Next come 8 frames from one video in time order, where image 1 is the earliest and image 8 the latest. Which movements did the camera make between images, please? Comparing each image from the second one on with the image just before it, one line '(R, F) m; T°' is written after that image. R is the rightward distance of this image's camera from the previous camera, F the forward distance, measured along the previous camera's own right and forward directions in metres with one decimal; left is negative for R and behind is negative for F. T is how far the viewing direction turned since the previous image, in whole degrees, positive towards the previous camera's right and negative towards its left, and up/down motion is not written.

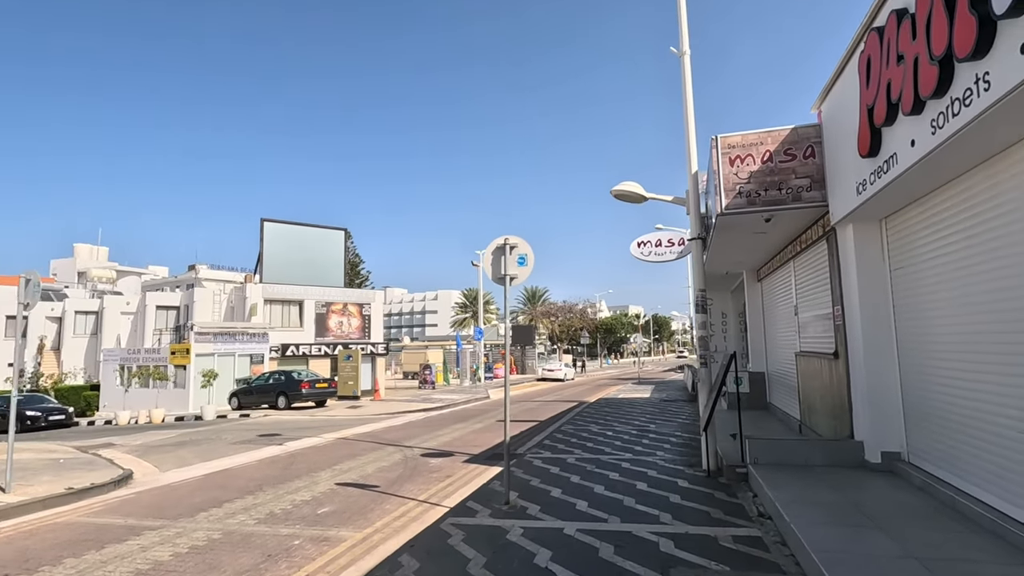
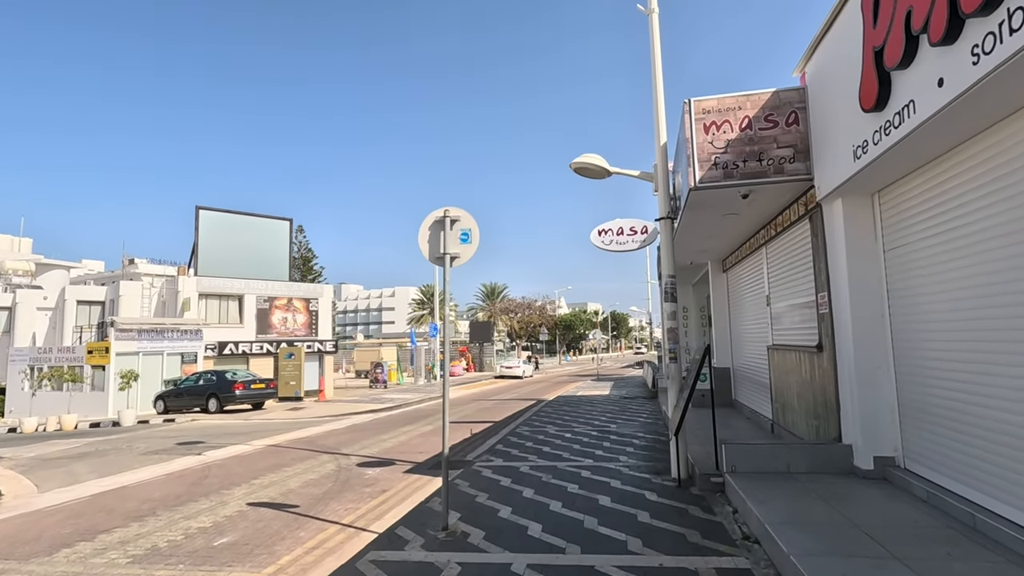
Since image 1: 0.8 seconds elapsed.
(+0.2, +1.2) m; +4°
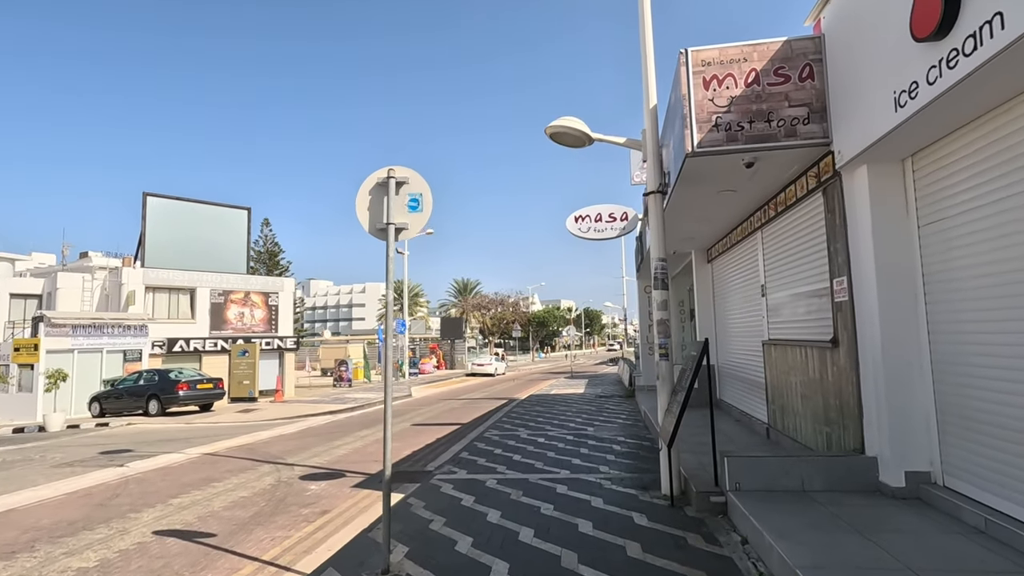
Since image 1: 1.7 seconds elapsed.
(+0.1, +1.2) m; +3°
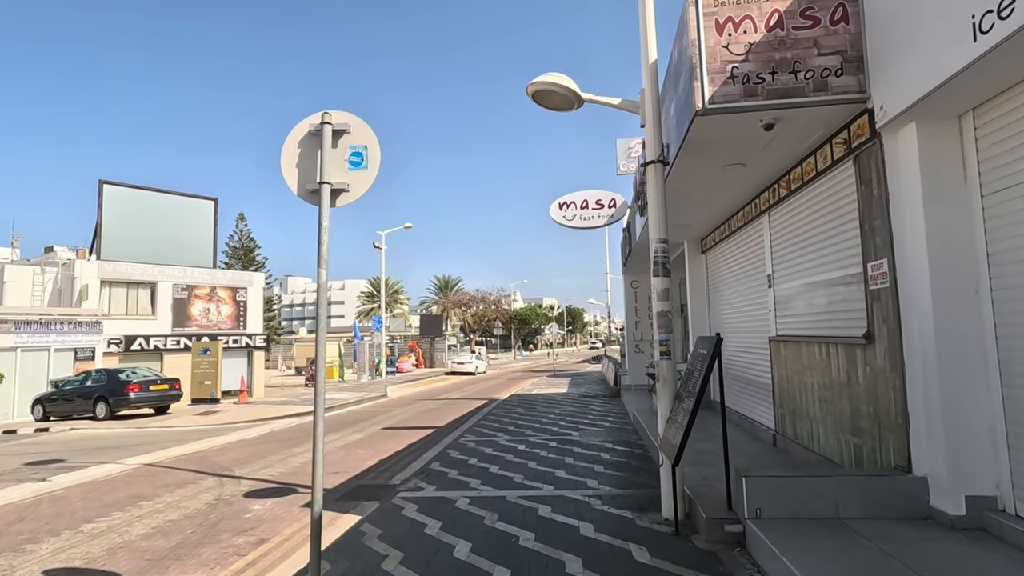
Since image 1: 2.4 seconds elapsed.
(+0.1, +1.1) m; +2°
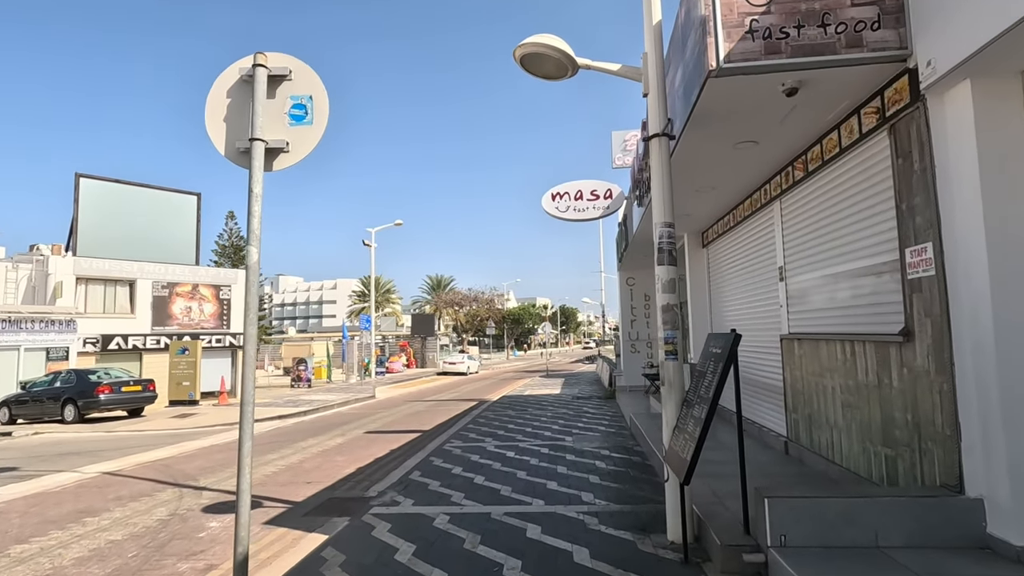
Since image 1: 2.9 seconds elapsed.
(+0.1, +0.7) m; +1°
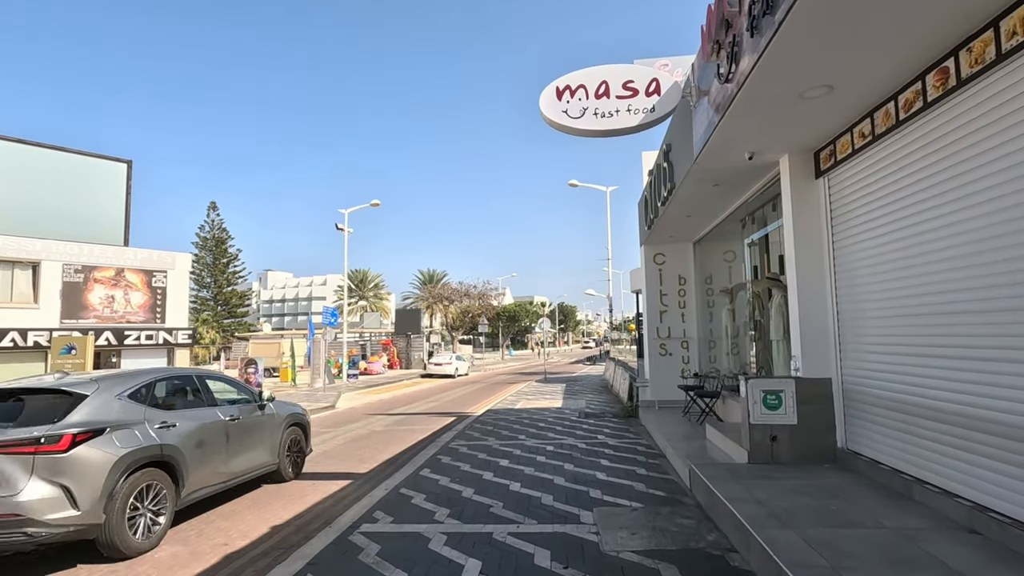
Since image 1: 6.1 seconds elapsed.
(+0.3, +4.8) m; 0°
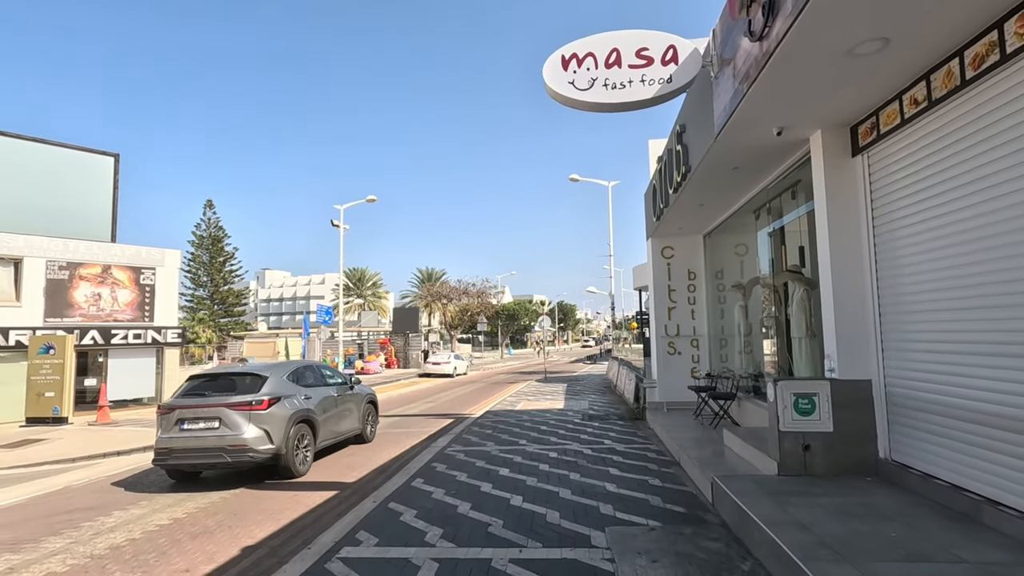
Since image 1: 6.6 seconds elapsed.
(0.0, +0.7) m; 0°
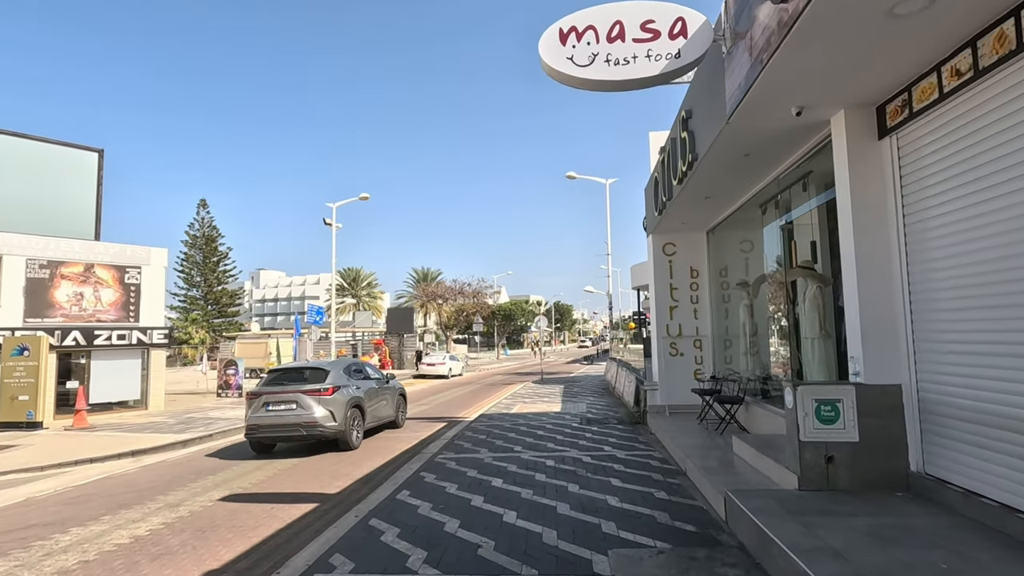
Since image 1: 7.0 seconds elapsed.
(0.0, +0.6) m; 0°
